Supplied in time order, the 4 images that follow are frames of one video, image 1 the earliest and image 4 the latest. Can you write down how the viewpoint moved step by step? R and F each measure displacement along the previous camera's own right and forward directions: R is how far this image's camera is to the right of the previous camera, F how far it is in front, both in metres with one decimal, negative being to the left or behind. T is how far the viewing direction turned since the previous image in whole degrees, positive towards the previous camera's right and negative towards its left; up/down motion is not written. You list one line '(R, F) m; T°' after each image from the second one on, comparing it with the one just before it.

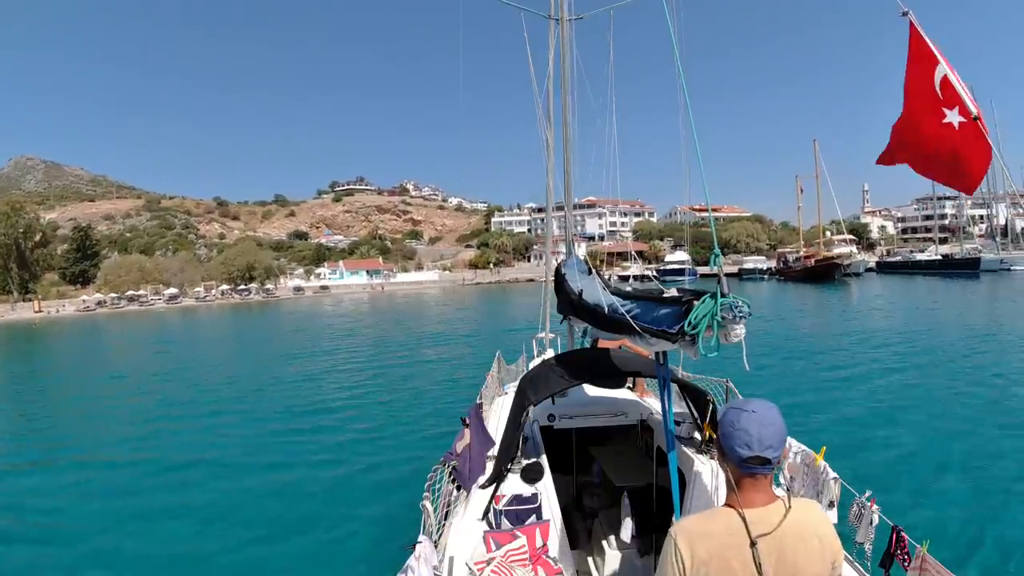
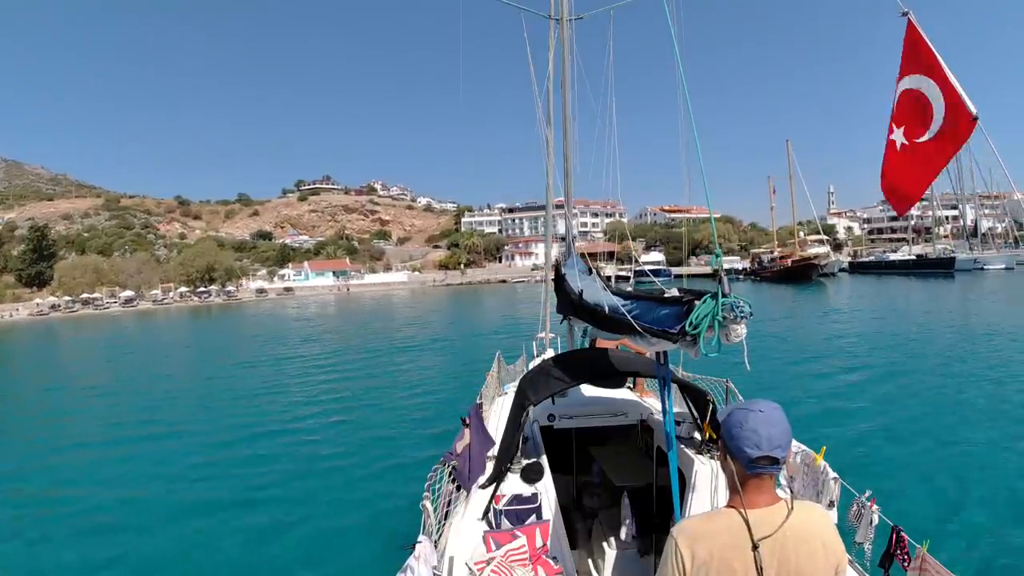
(-0.7, -0.5) m; 0°
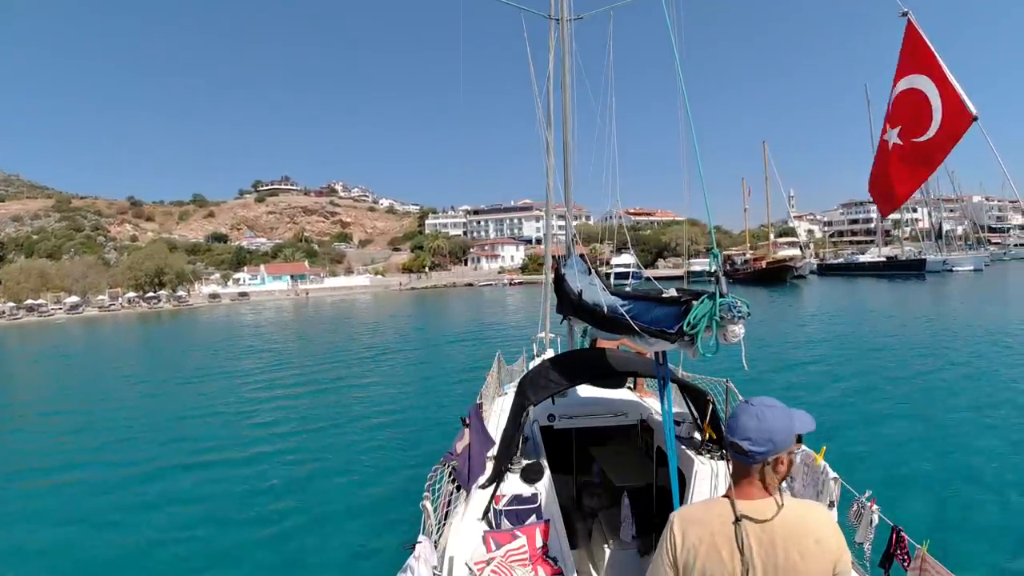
(+0.6, +0.7) m; 0°
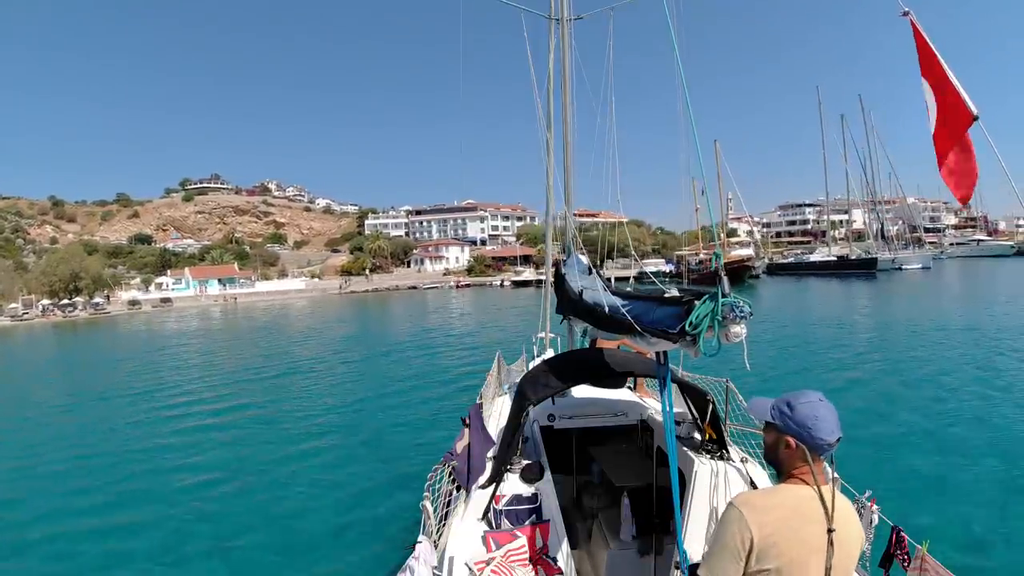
(+0.9, +1.0) m; 0°
